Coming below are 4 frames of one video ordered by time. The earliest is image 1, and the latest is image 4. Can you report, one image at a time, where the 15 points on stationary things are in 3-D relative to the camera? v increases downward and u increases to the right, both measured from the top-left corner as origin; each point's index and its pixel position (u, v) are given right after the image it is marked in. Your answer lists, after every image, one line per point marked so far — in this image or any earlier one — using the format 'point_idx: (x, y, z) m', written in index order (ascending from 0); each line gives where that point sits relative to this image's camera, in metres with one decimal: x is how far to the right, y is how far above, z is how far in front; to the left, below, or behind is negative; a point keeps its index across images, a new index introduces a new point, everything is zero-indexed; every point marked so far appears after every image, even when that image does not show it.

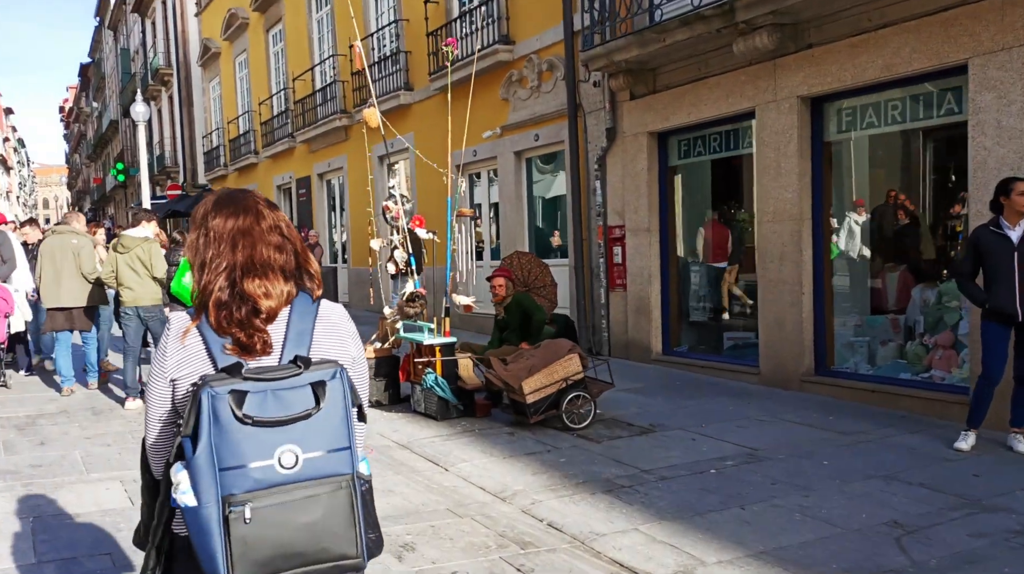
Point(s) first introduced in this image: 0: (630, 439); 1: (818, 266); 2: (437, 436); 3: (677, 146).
0: (+0.8, -1.0, +6.4) m
1: (+2.6, +0.2, +8.2) m
2: (-0.5, -1.1, +6.7) m
3: (+1.8, +1.5, +10.0) m
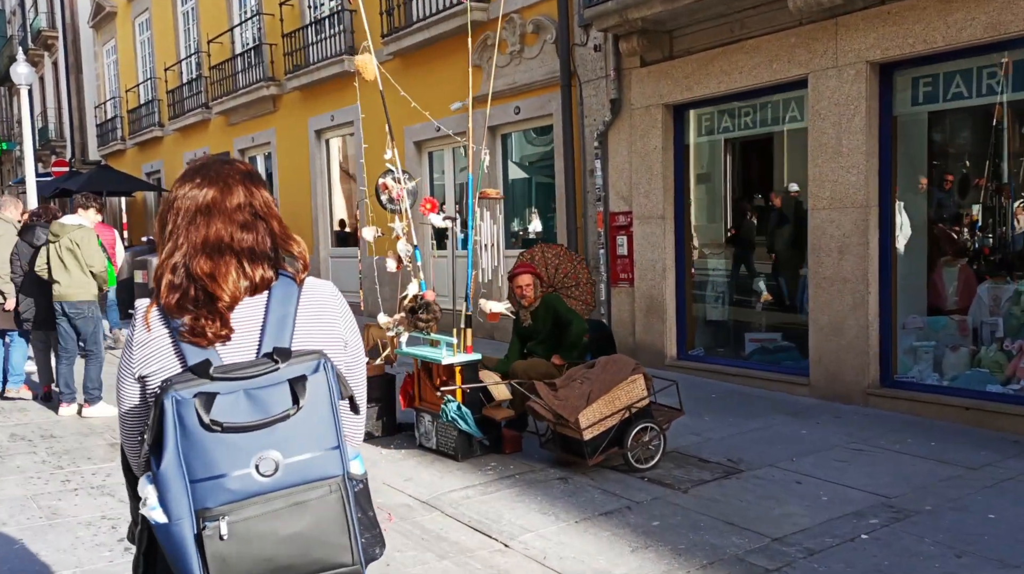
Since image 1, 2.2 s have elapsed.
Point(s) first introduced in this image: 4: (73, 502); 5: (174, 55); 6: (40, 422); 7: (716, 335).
0: (+1.1, -1.1, +5.1) m
1: (+2.8, +0.2, +7.0) m
2: (-0.2, -1.1, +5.2) m
3: (+1.7, +1.5, +8.7) m
4: (-2.5, -1.2, +5.5) m
5: (-6.9, +4.7, +19.2) m
6: (-3.8, -1.1, +7.6) m
7: (+1.9, -0.4, +8.8) m
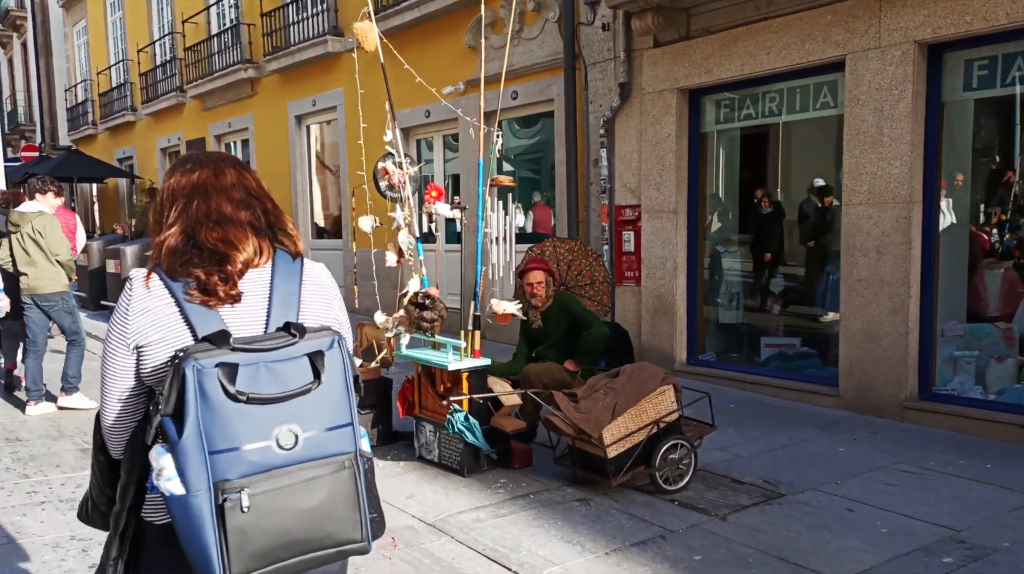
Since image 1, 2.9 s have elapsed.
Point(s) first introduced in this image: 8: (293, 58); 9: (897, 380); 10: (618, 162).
0: (+1.2, -1.1, +4.5) m
1: (+2.8, +0.2, +6.5) m
2: (-0.2, -1.1, +4.6) m
3: (+1.7, +1.5, +8.1) m
4: (-2.4, -1.2, +4.9) m
5: (-7.0, +4.9, +18.4) m
6: (-3.8, -1.0, +7.0) m
7: (+1.9, -0.4, +8.3) m
8: (-3.0, +3.1, +13.1) m
9: (+2.6, -0.6, +6.5) m
10: (+1.0, +1.1, +8.6) m
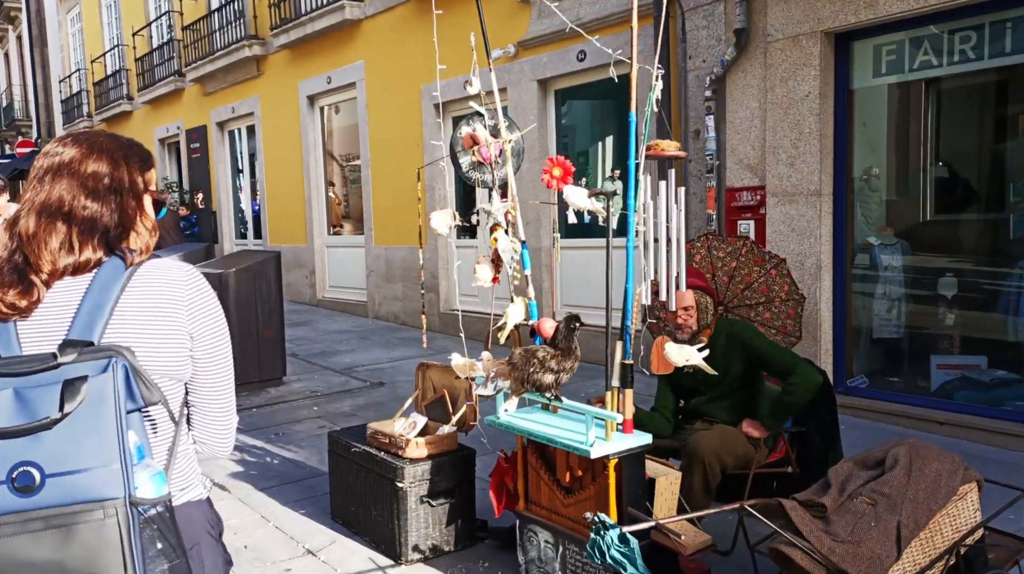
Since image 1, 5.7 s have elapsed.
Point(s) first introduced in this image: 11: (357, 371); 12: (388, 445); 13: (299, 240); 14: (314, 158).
0: (+1.8, -1.2, +2.6) m
1: (+3.4, +0.1, +4.5) m
2: (+0.4, -1.2, +2.7) m
3: (+2.3, +1.5, +6.1) m
4: (-1.8, -1.3, +2.9) m
5: (-6.5, +4.8, +16.4) m
6: (-3.2, -1.1, +5.0) m
7: (+2.5, -0.5, +6.3) m
8: (-2.4, +3.1, +11.1) m
9: (+3.2, -0.7, +4.5) m
10: (+1.6, +1.1, +6.6) m
11: (-1.3, -0.7, +8.1) m
12: (-0.5, -0.7, +4.0) m
13: (-2.8, +0.6, +12.4) m
14: (-2.5, +1.6, +11.9) m
